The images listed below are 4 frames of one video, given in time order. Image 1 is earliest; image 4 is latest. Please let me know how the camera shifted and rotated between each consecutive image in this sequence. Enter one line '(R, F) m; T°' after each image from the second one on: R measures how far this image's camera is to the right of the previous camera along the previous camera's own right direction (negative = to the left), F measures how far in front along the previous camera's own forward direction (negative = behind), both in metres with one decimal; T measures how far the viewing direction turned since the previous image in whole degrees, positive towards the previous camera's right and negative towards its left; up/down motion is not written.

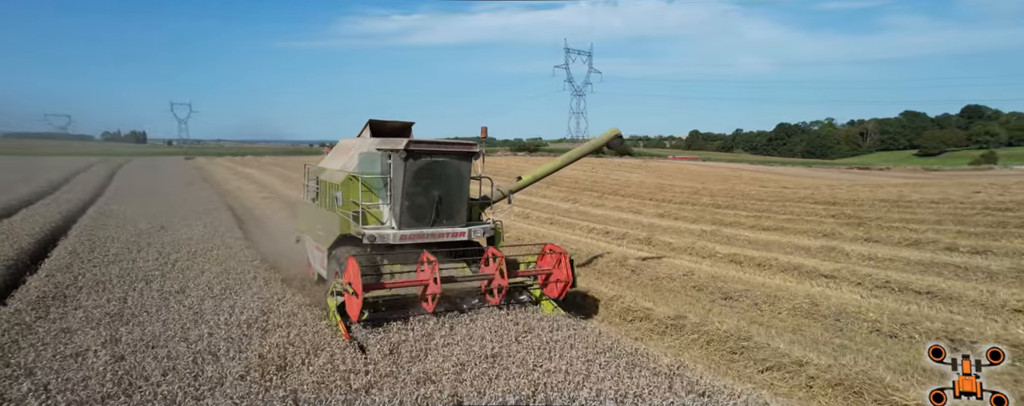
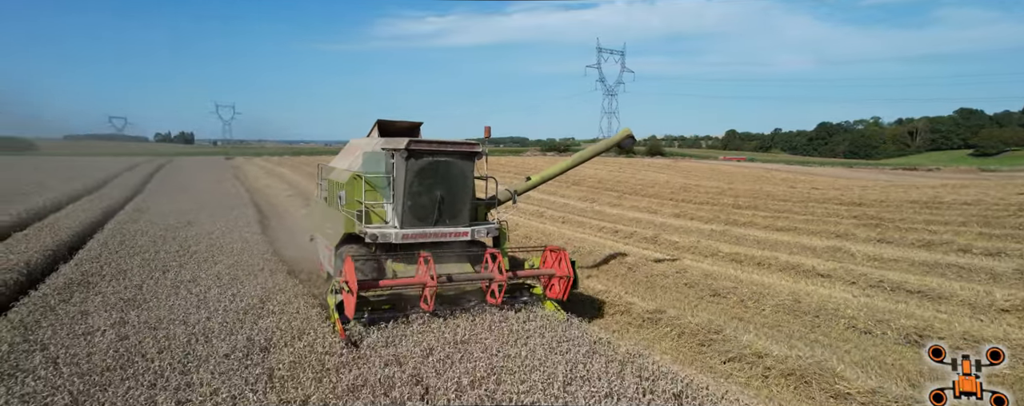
(+0.5, -0.2) m; -3°
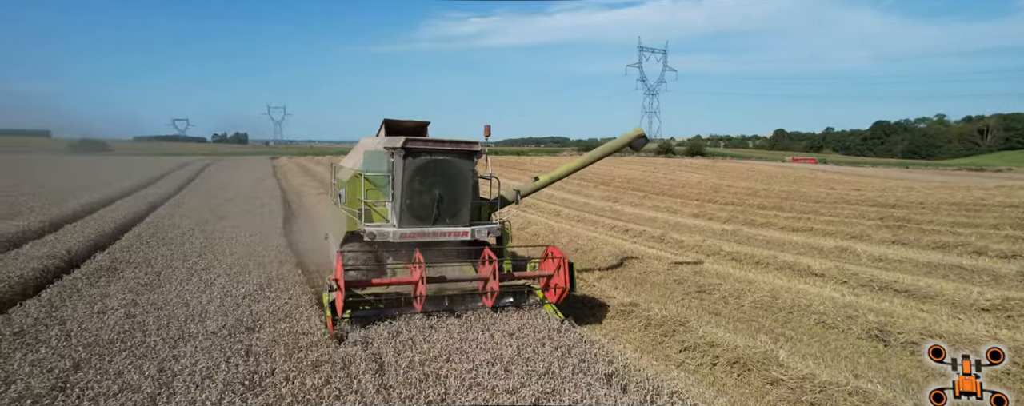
(+0.6, -0.2) m; -4°
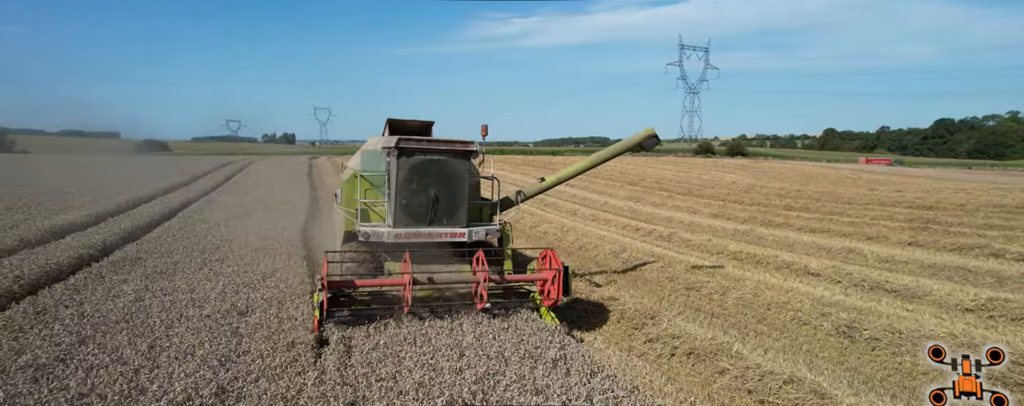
(+0.6, -0.2) m; -3°
